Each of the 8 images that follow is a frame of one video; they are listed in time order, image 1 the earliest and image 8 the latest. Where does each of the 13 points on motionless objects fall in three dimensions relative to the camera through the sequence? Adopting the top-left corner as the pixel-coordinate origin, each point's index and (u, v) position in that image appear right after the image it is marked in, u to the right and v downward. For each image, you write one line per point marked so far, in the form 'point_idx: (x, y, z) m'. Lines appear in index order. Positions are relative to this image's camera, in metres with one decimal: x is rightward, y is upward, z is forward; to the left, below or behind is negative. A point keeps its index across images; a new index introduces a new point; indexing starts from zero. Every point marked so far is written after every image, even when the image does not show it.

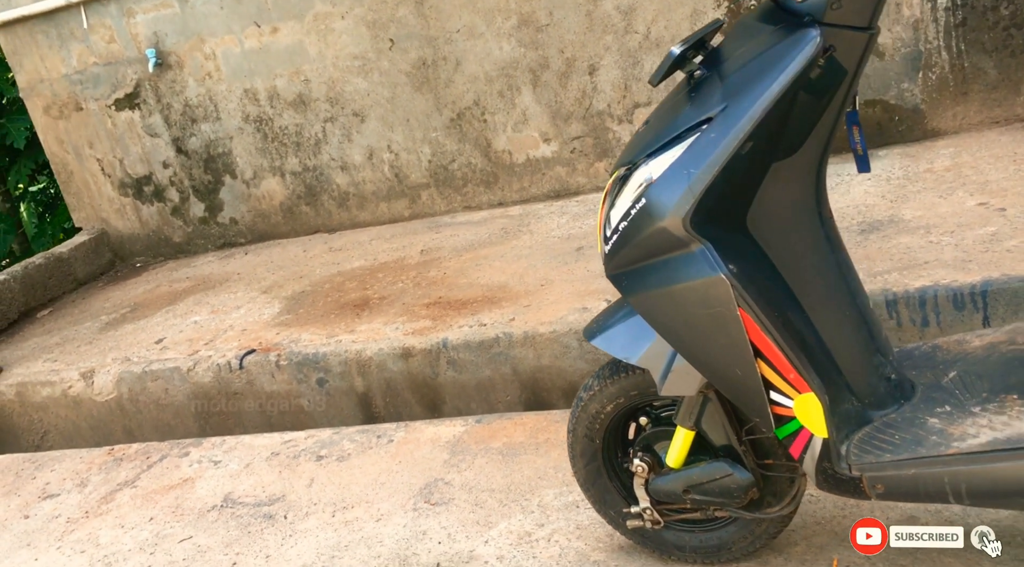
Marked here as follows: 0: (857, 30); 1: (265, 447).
0: (+0.6, +0.5, +2.0) m
1: (-0.8, -0.5, +3.8) m
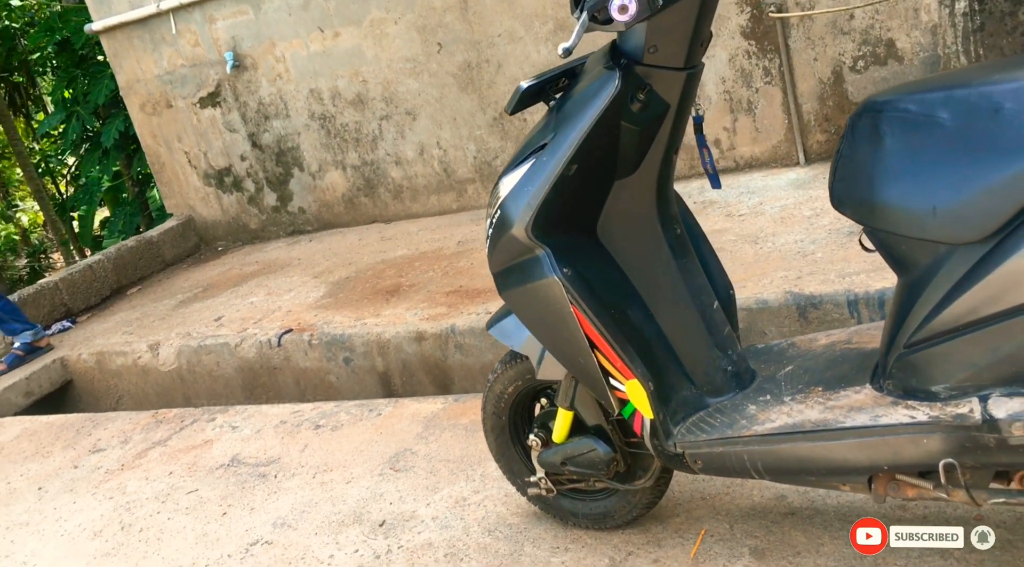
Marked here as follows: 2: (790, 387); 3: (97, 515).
0: (+0.3, +0.4, +2.3) m
1: (-0.9, -0.5, +4.2) m
2: (+0.6, -0.2, +2.5) m
3: (-1.4, -0.8, +3.9) m
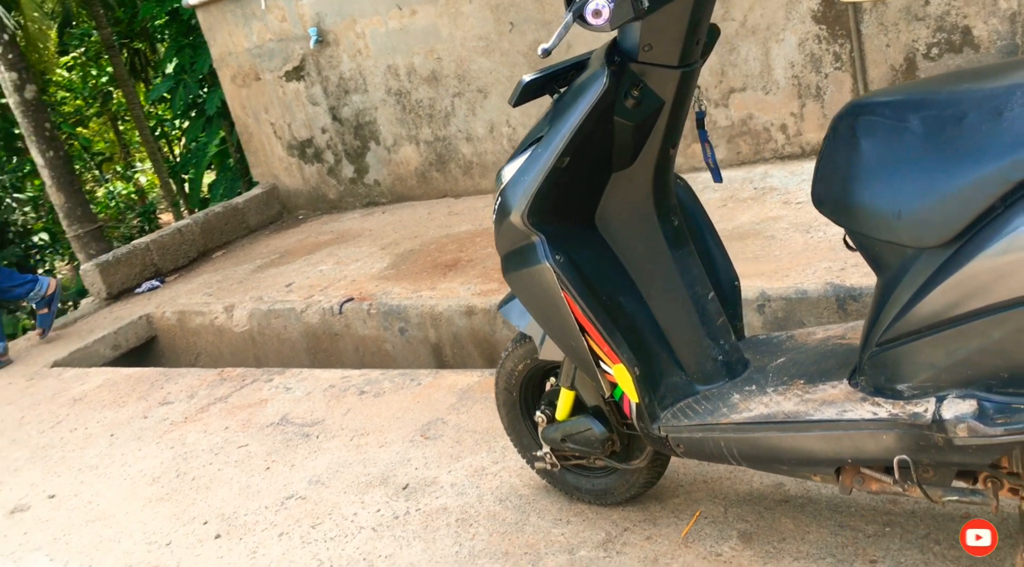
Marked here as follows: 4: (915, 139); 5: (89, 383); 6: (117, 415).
0: (+0.3, +0.5, +2.4) m
1: (-0.7, -0.4, +4.5) m
2: (+0.6, -0.2, +2.6) m
3: (-1.3, -0.6, +4.2) m
4: (+0.7, +0.3, +2.1) m
5: (-2.0, -0.5, +5.3) m
6: (-1.6, -0.5, +4.7) m
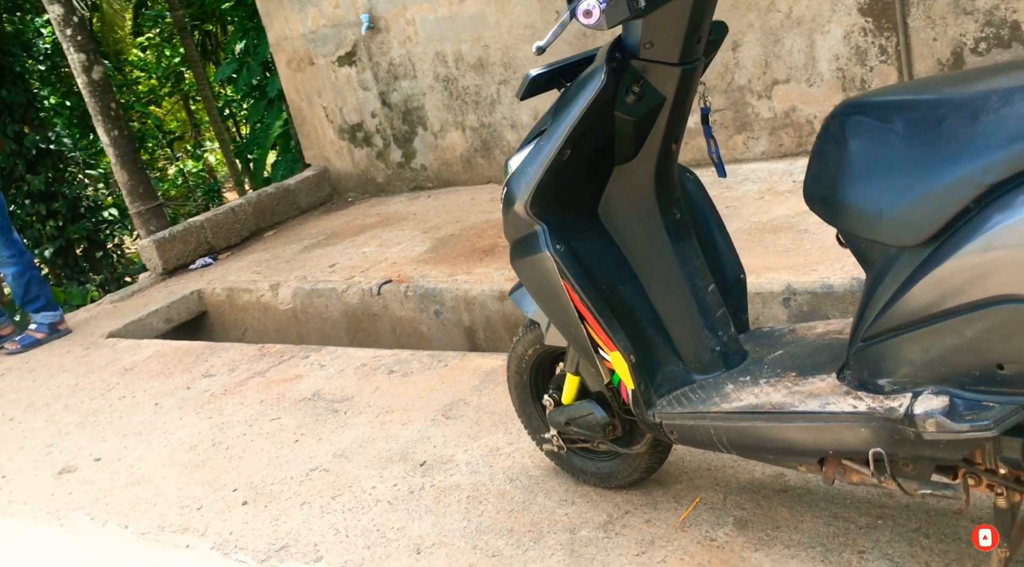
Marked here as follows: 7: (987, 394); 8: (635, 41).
0: (+0.3, +0.5, +2.5) m
1: (-0.6, -0.3, +4.6) m
2: (+0.6, -0.2, +2.6) m
3: (-1.2, -0.6, +4.3) m
4: (+0.7, +0.3, +2.1) m
5: (-1.8, -0.3, +5.5) m
6: (-1.5, -0.4, +4.9) m
7: (+0.9, -0.2, +2.1) m
8: (+0.3, +0.5, +2.5) m
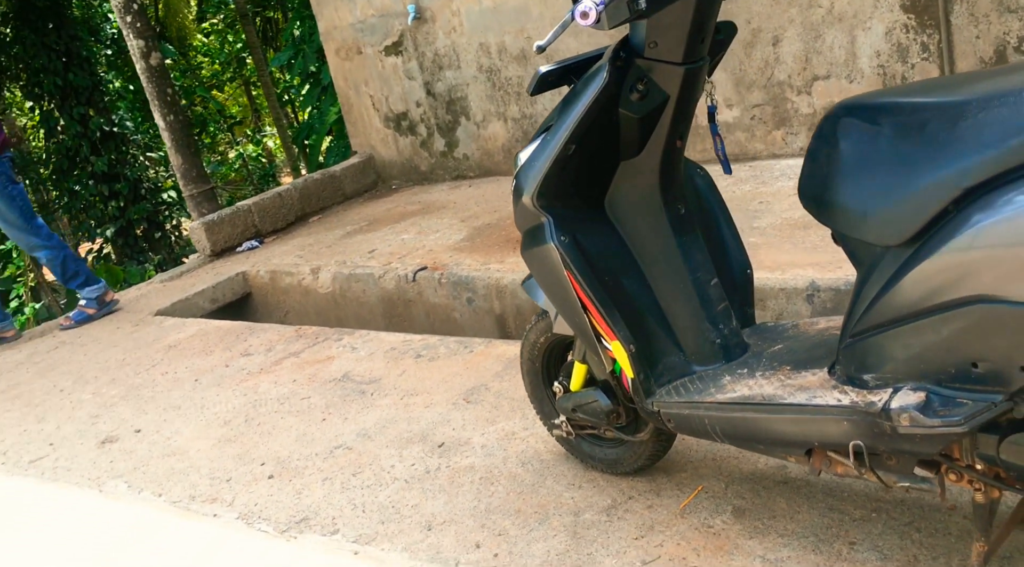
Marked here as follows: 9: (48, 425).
0: (+0.4, +0.5, +2.6) m
1: (-0.5, -0.2, +4.7) m
2: (+0.6, -0.2, +2.7) m
3: (-1.1, -0.5, +4.5) m
4: (+0.7, +0.3, +2.2) m
5: (-1.6, -0.2, +5.6) m
6: (-1.4, -0.4, +5.1) m
7: (+0.8, -0.2, +2.1) m
8: (+0.3, +0.6, +2.6) m
9: (-1.9, -0.6, +4.7) m
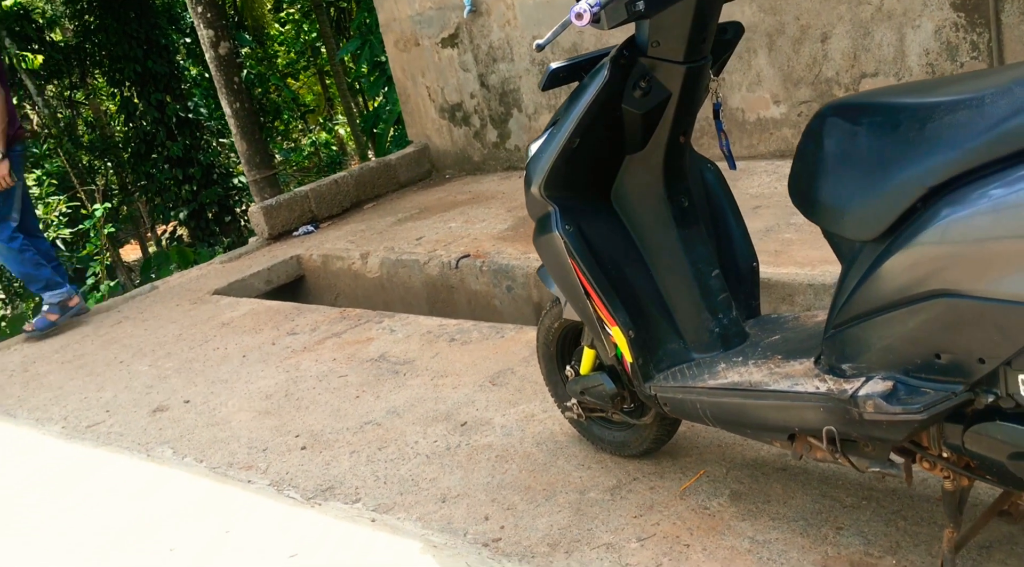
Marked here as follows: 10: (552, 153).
0: (+0.4, +0.5, +2.7) m
1: (-0.4, -0.2, +4.9) m
2: (+0.6, -0.2, +2.8) m
3: (-1.0, -0.4, +4.7) m
4: (+0.7, +0.3, +2.3) m
5: (-1.4, -0.1, +5.9) m
6: (-1.2, -0.3, +5.3) m
7: (+0.8, -0.2, +2.2) m
8: (+0.3, +0.6, +2.7) m
9: (-1.8, -0.5, +5.0) m
10: (+0.1, +0.3, +2.8) m
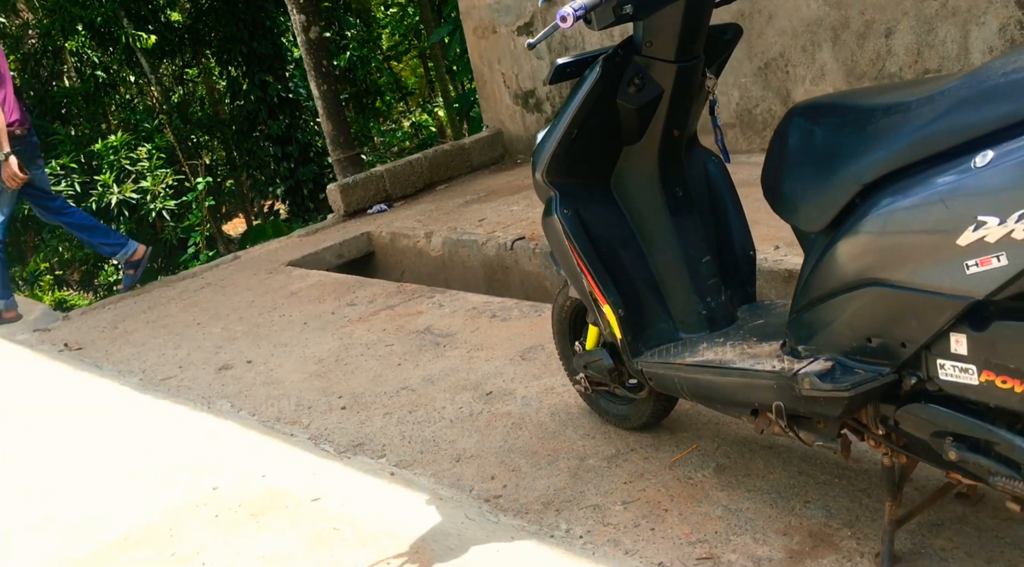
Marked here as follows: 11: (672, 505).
0: (+0.4, +0.6, +2.9) m
1: (-0.2, -0.1, +5.2) m
2: (+0.6, -0.1, +3.0) m
3: (-0.8, -0.3, +5.0) m
4: (+0.7, +0.3, +2.5) m
5: (-1.1, 0.0, +6.3) m
6: (-1.0, -0.1, +5.7) m
7: (+0.7, -0.2, +2.4) m
8: (+0.3, +0.6, +2.9) m
9: (-1.6, -0.3, +5.4) m
10: (+0.1, +0.4, +3.0) m
11: (+0.4, -0.6, +3.1) m
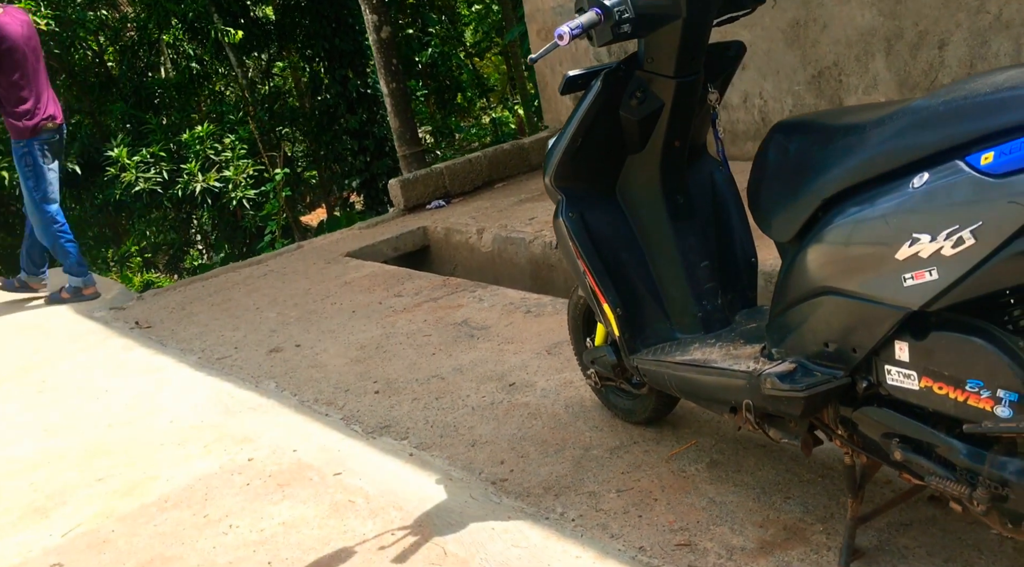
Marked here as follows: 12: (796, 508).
0: (+0.4, +0.6, +3.1) m
1: (0.0, -0.1, +5.4) m
2: (+0.6, -0.1, +3.1) m
3: (-0.7, -0.3, +5.3) m
4: (+0.7, +0.3, +2.6) m
5: (-0.9, +0.1, +6.5) m
6: (-0.8, -0.1, +6.0) m
7: (+0.7, -0.2, +2.5) m
8: (+0.3, +0.6, +3.1) m
9: (-1.4, -0.3, +5.7) m
10: (+0.1, +0.4, +3.2) m
11: (+0.4, -0.6, +3.2) m
12: (+0.8, -0.6, +3.0) m
